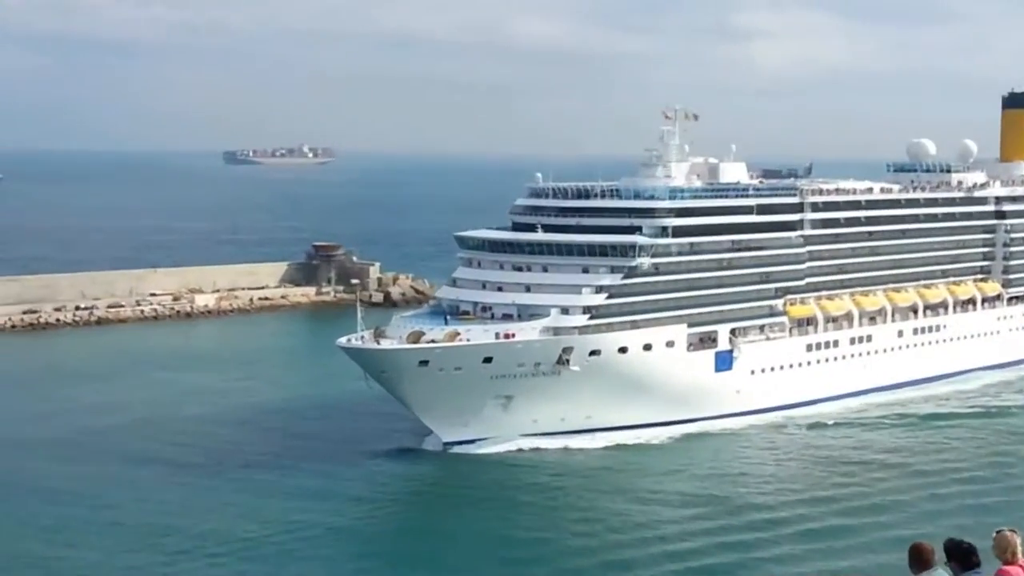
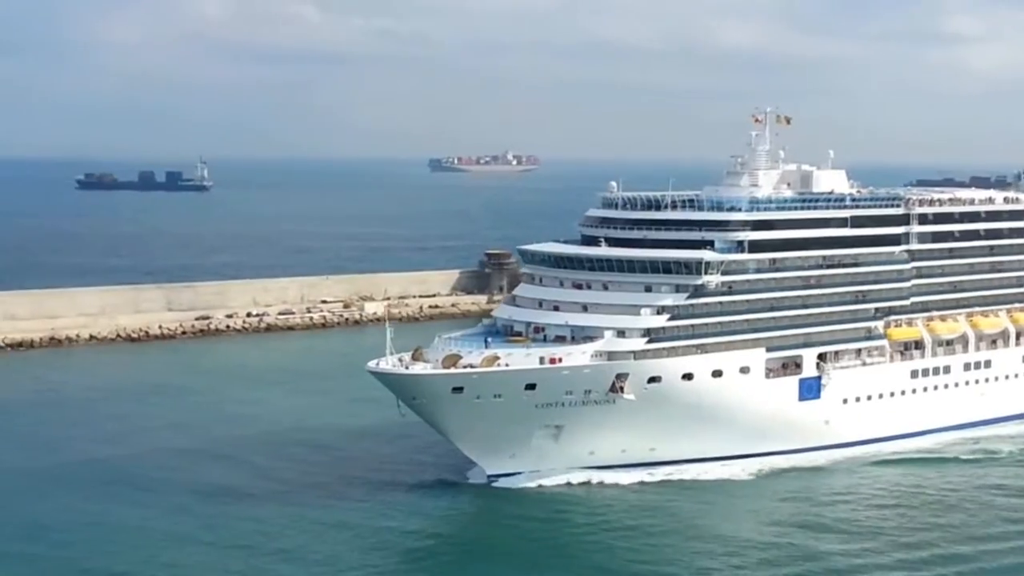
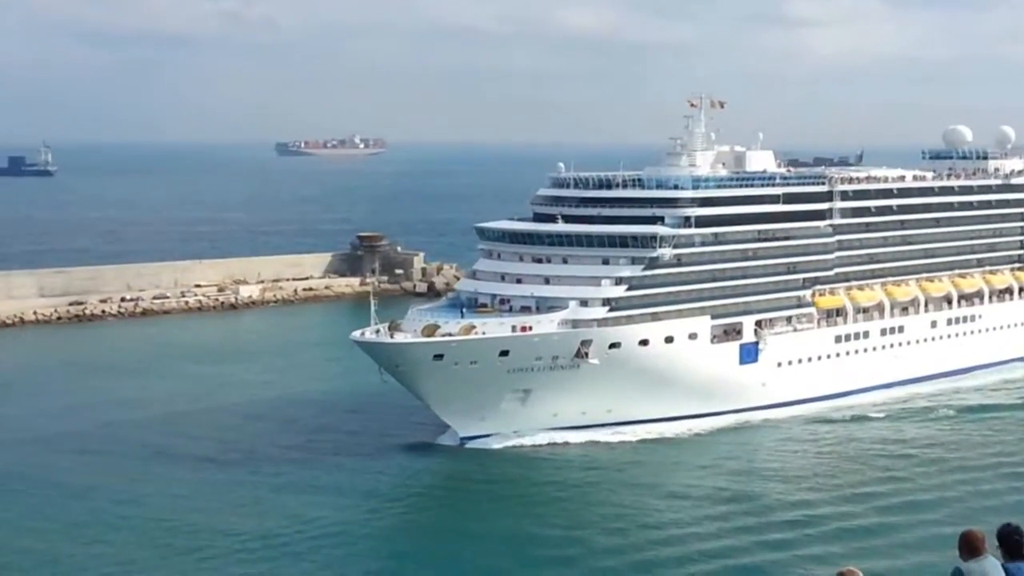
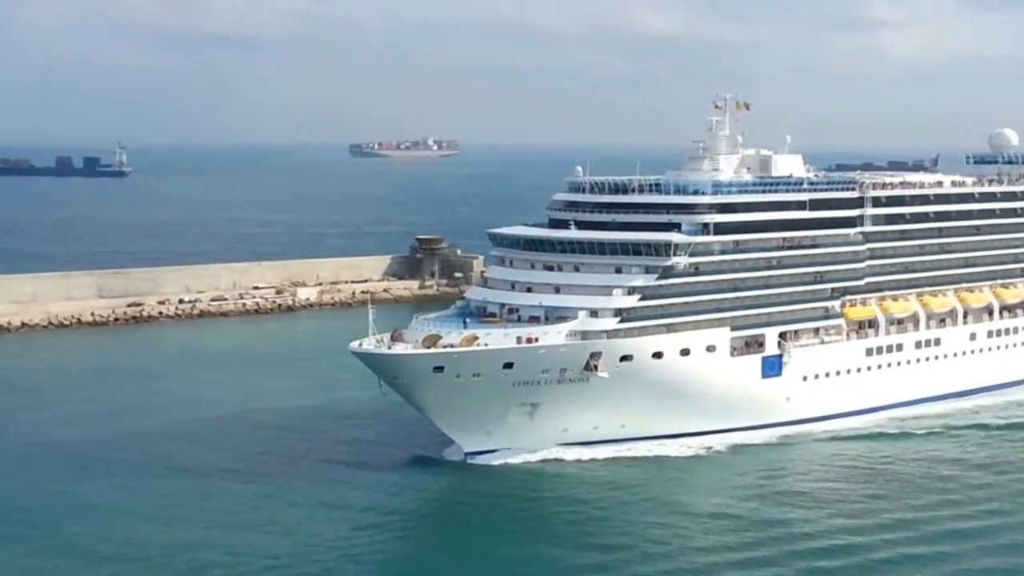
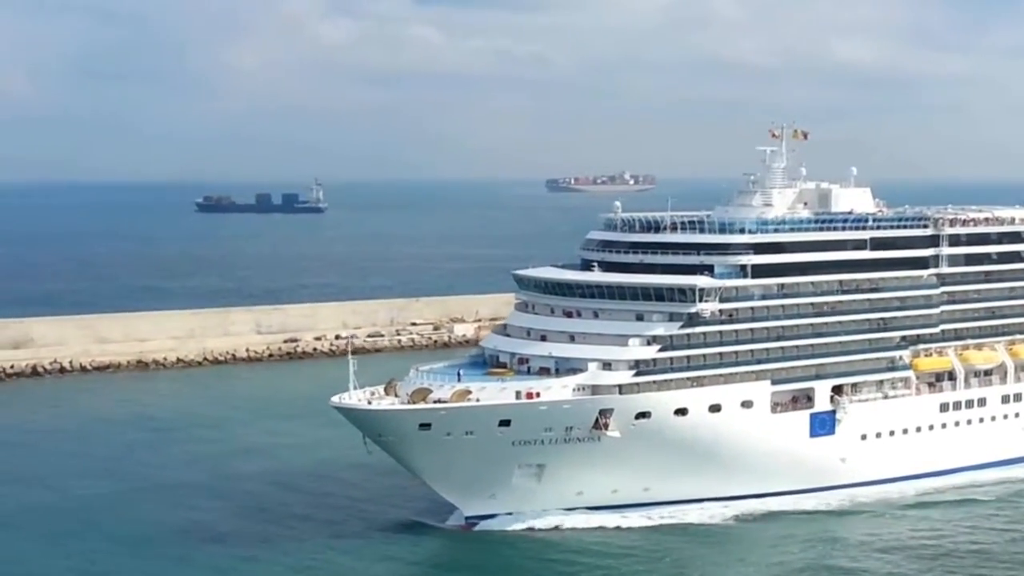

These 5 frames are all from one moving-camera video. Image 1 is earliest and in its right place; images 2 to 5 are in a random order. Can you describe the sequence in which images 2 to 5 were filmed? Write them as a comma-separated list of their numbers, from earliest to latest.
3, 4, 2, 5
